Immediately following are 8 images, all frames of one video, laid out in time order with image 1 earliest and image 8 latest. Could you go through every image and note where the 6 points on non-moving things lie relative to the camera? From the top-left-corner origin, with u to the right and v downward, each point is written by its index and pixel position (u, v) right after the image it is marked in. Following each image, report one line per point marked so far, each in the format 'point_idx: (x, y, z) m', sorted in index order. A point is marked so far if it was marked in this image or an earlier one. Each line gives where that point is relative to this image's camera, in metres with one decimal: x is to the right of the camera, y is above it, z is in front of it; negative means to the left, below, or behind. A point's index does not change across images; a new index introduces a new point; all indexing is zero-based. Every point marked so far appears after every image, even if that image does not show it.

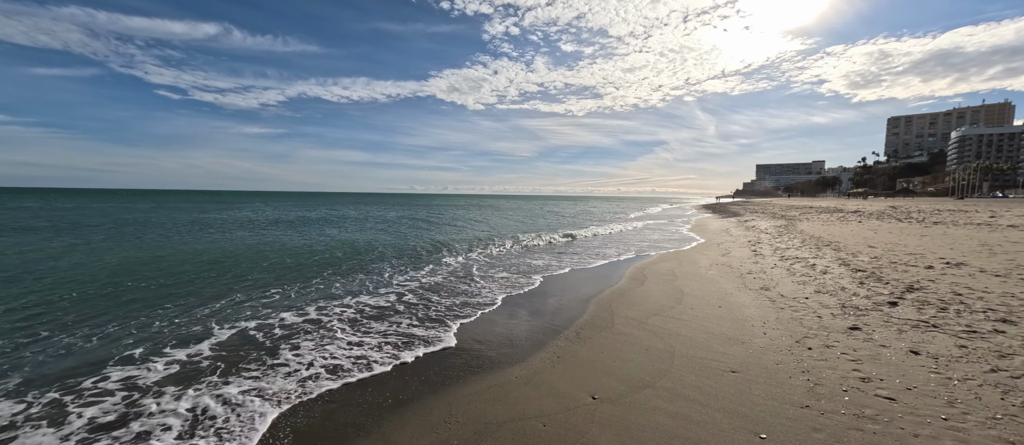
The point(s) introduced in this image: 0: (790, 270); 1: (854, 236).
0: (+7.1, -1.2, +9.3) m
1: (+14.3, -0.5, +15.4) m
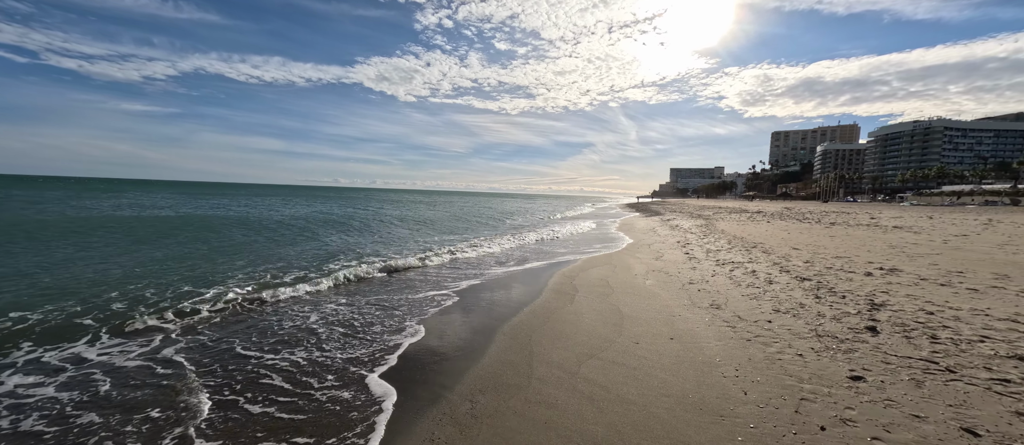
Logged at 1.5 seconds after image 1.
0: (+4.9, -1.2, +8.2) m
1: (+11.0, -0.6, +15.5) m
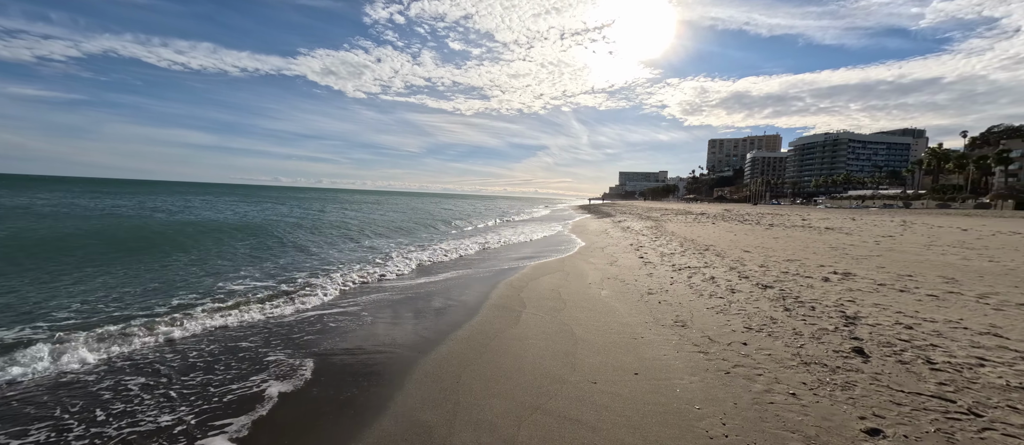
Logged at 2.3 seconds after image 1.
0: (+3.7, -1.3, +7.5) m
1: (+8.8, -0.7, +15.5) m
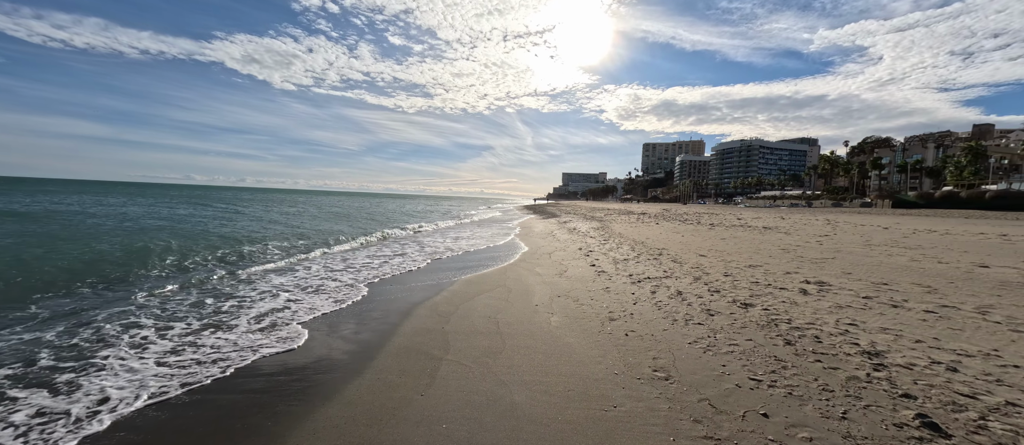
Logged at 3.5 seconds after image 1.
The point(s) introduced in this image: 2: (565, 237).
0: (+2.5, -1.4, +6.0) m
1: (+6.3, -0.7, +14.7) m
2: (+2.6, -0.7, +18.1) m
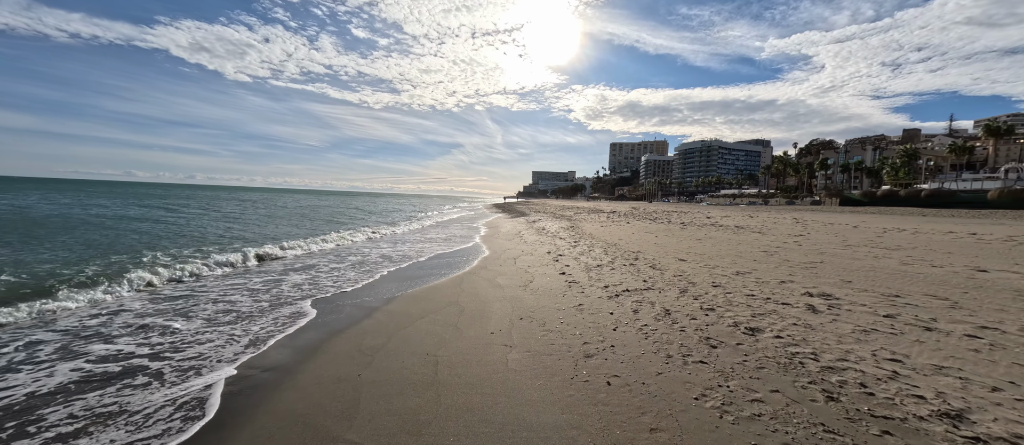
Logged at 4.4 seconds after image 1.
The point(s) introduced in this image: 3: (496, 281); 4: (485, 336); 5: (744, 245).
0: (+1.8, -1.4, +4.8) m
1: (+4.9, -0.7, +13.7) m
2: (+0.9, -0.7, +16.8) m
3: (-0.4, -1.4, +8.7) m
4: (-0.3, -1.6, +5.2) m
5: (+7.5, -0.7, +12.0) m
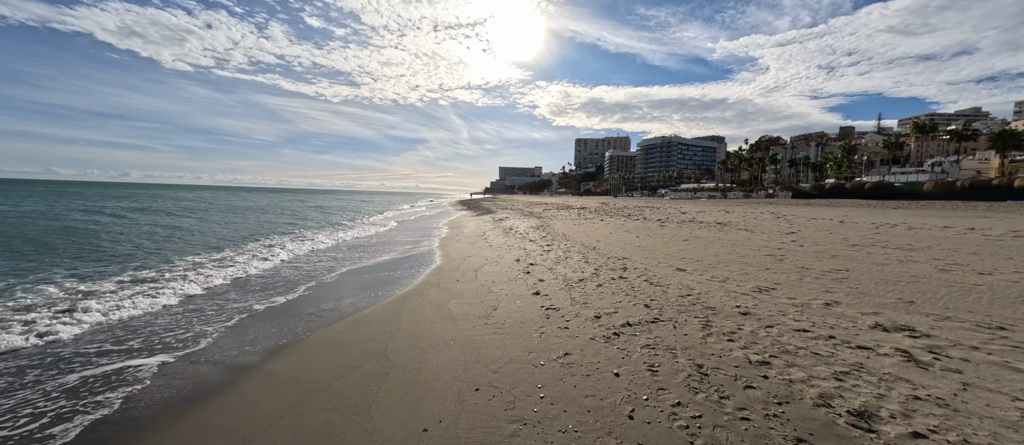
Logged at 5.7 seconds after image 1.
0: (+1.4, -1.6, +2.7) m
1: (+3.7, -0.7, +11.9) m
2: (-0.5, -0.7, +14.6) m
3: (-1.1, -1.5, +6.4) m
4: (-0.8, -1.8, +3.0) m
5: (+6.4, -0.7, +10.4) m
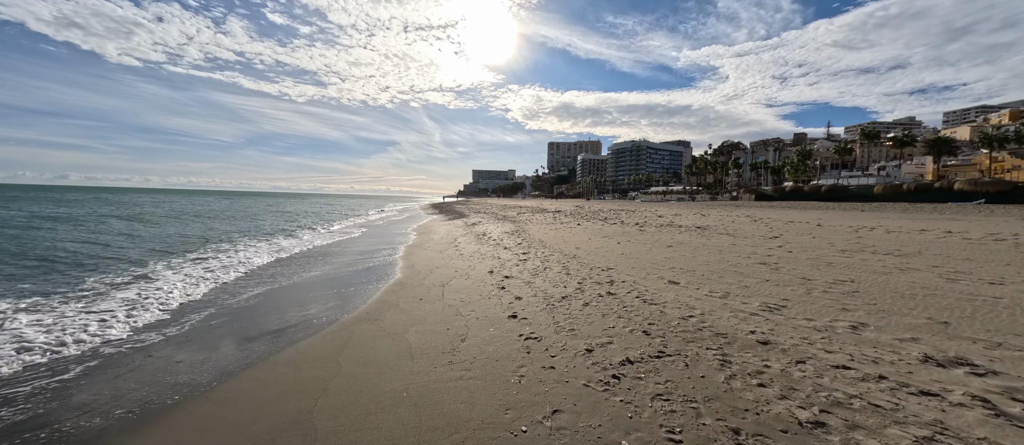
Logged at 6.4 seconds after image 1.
0: (+1.2, -1.7, +1.7) m
1: (+2.9, -0.9, +11.1) m
2: (-1.5, -1.0, +13.5) m
3: (-1.5, -1.7, +5.2) m
4: (-0.9, -1.9, +1.8) m
5: (+5.7, -0.8, +9.8) m
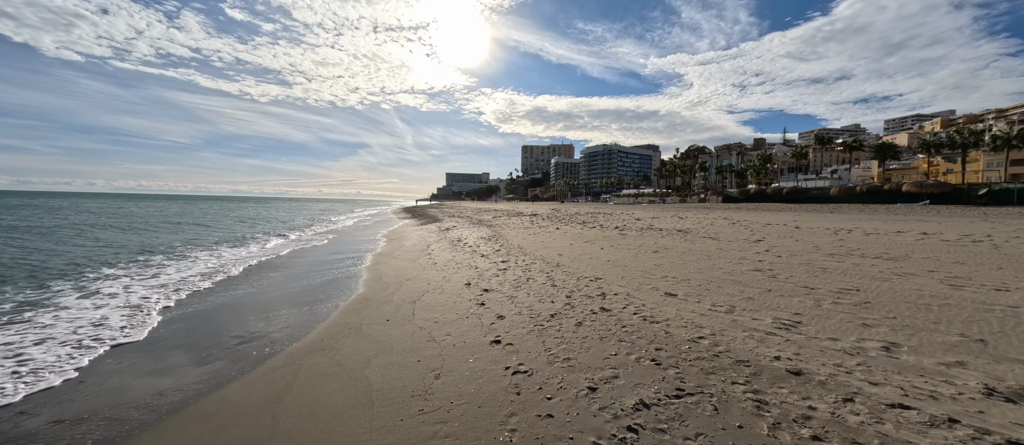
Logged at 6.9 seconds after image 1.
0: (+1.3, -1.8, +1.0) m
1: (+2.3, -1.0, +10.4) m
2: (-2.3, -1.2, +12.5) m
3: (-1.7, -1.8, +4.3) m
4: (-0.9, -2.0, +0.9) m
5: (+5.2, -0.9, +9.3) m
